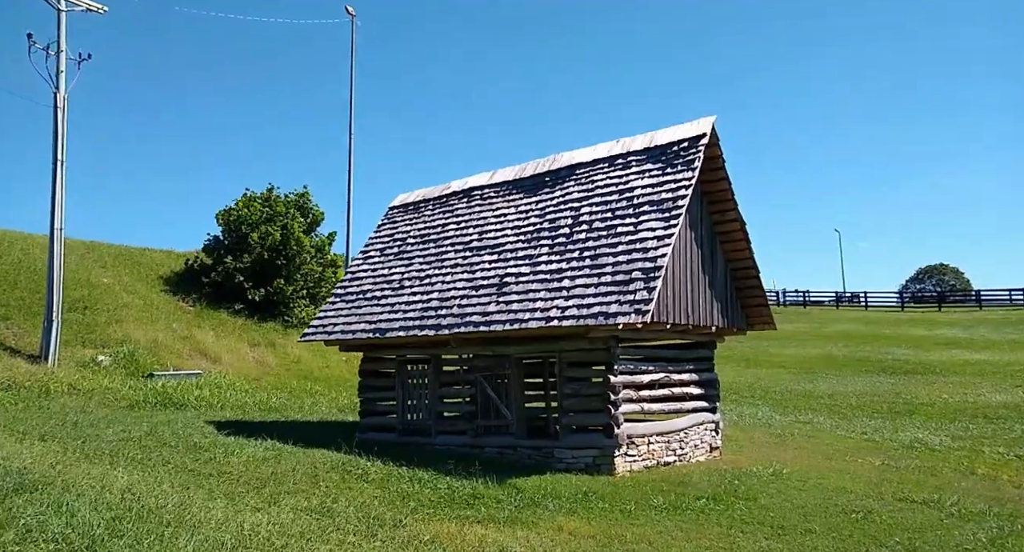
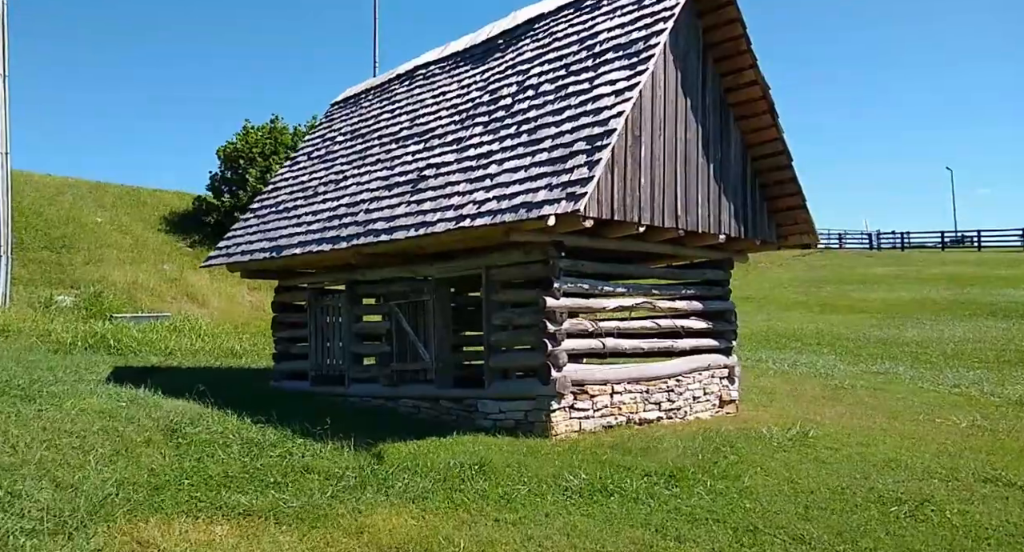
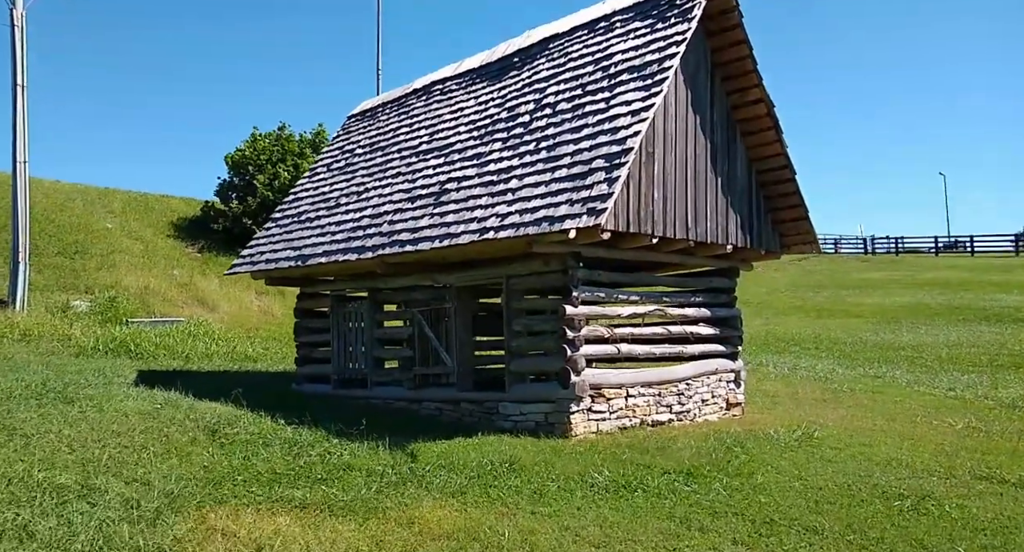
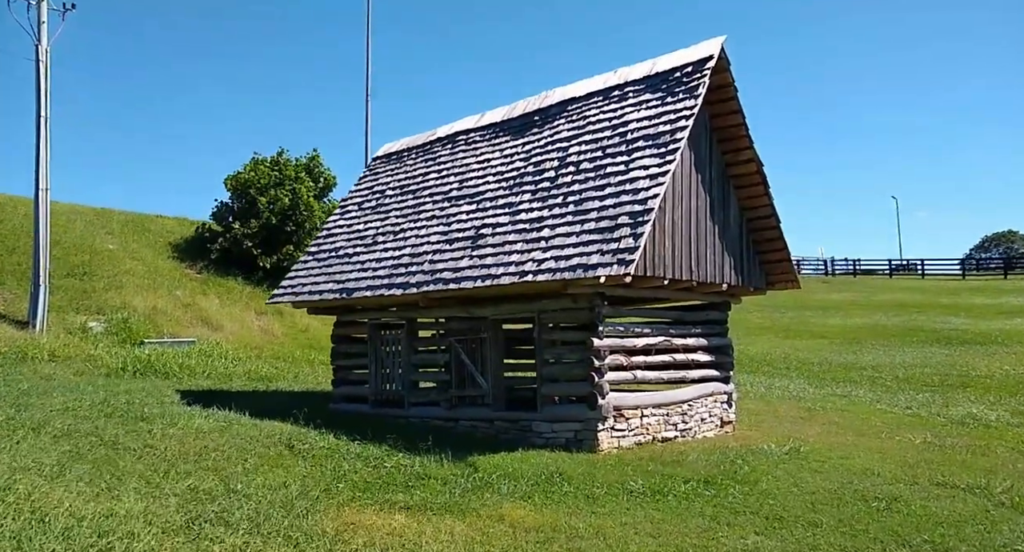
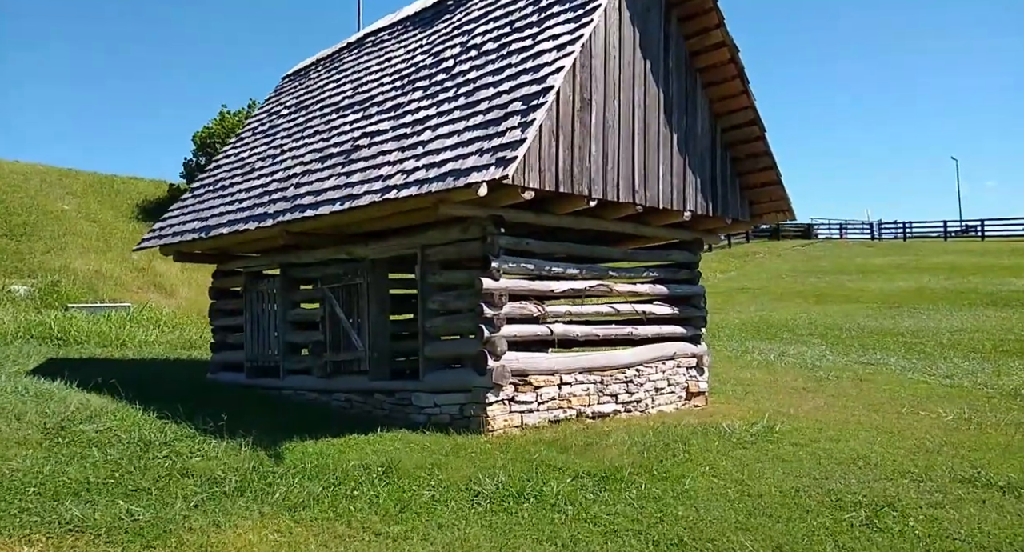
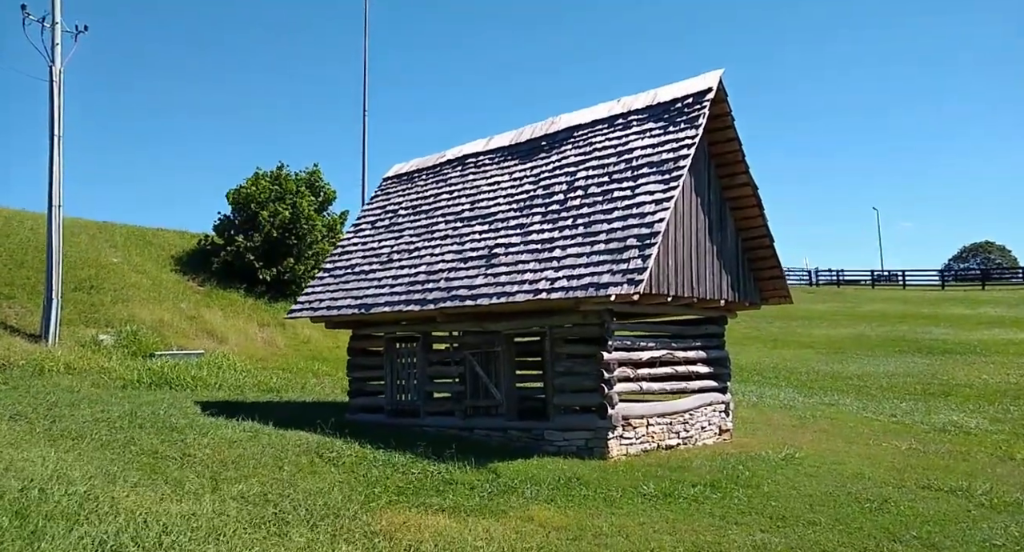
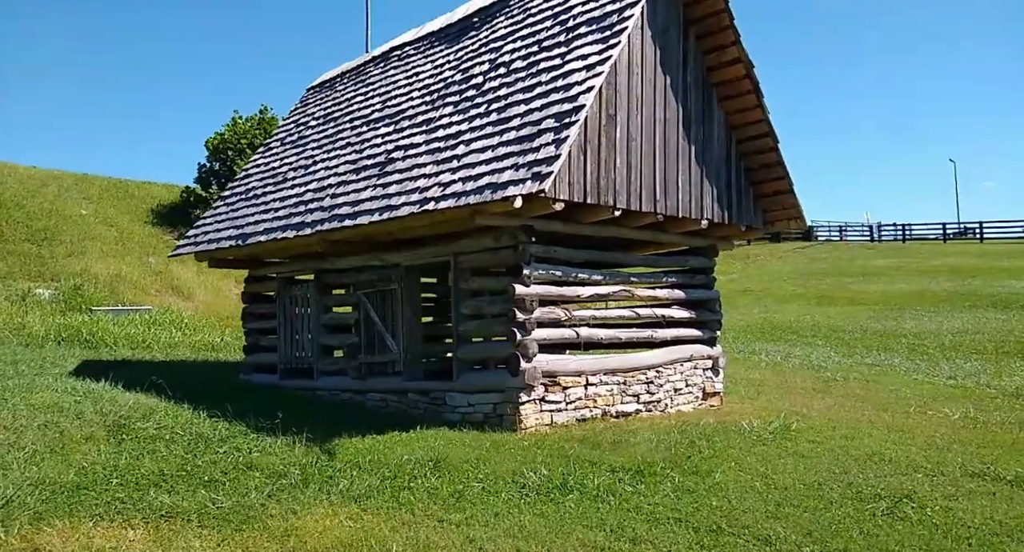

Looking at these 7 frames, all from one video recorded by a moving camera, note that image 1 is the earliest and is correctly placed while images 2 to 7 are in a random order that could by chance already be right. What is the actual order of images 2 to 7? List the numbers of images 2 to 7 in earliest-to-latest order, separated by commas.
6, 4, 3, 2, 7, 5
